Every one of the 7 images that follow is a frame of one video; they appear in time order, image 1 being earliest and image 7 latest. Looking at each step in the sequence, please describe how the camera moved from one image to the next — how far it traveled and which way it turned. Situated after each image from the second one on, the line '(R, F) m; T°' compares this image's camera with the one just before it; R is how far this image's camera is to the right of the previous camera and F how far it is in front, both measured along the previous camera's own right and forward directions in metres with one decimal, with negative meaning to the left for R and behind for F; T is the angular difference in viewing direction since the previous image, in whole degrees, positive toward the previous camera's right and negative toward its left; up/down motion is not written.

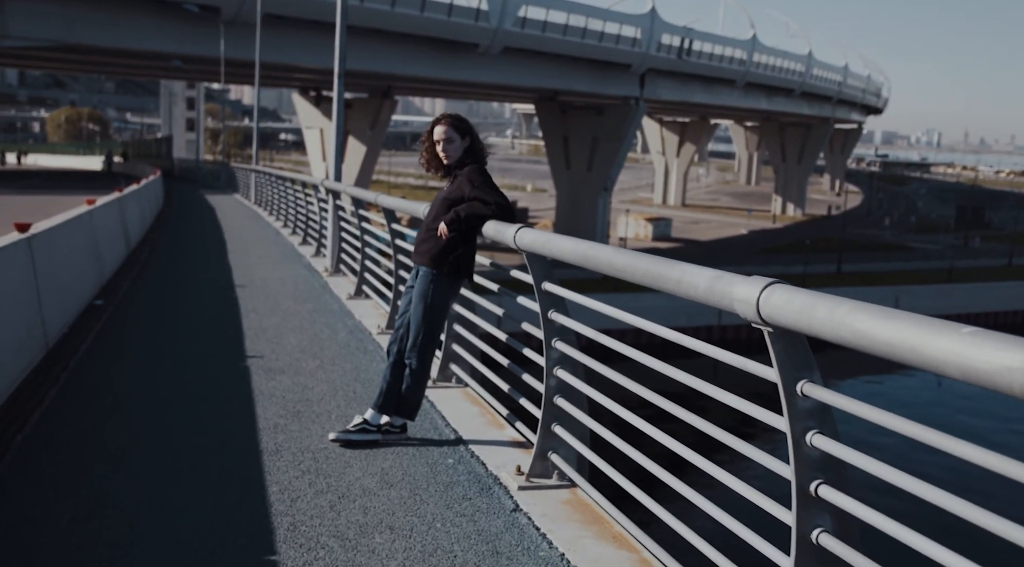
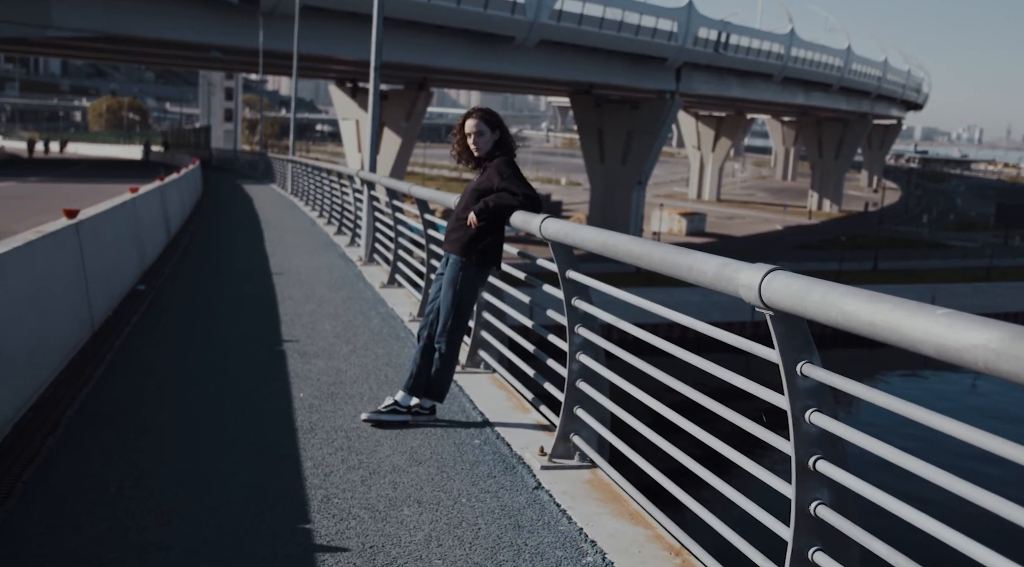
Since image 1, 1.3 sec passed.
(0.0, -0.2) m; -2°
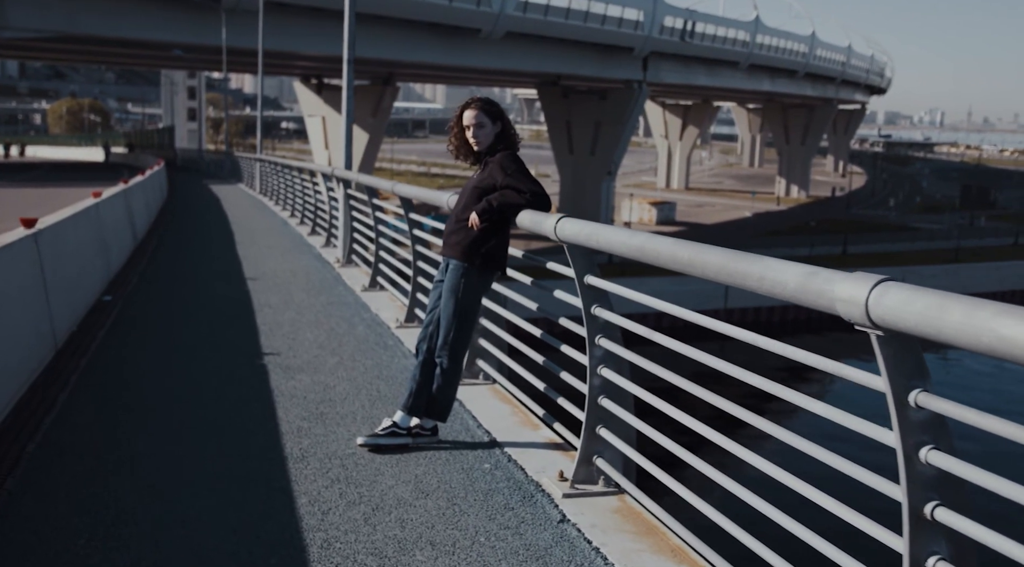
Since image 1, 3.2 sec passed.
(-0.2, +0.5) m; +2°
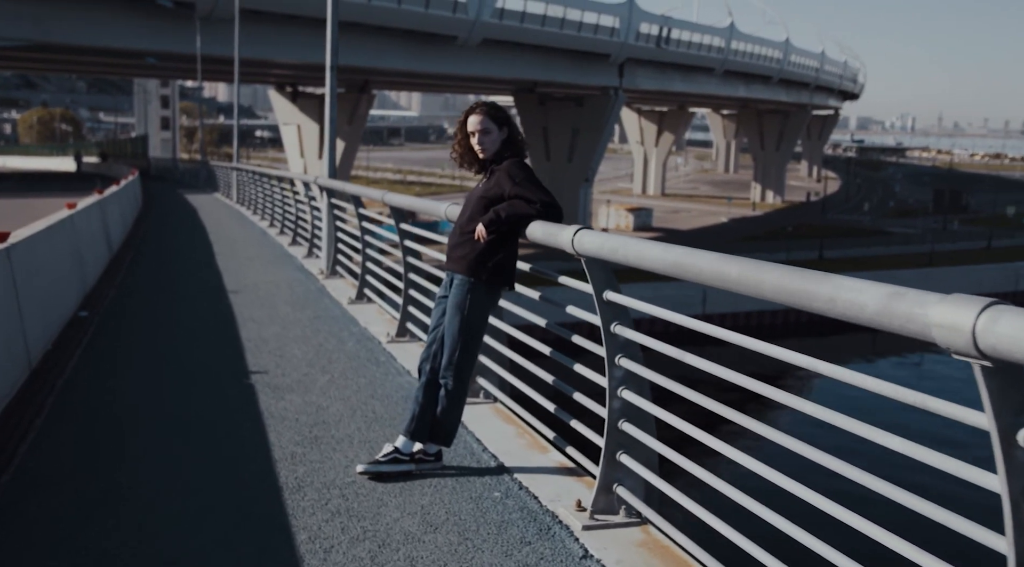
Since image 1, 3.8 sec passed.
(-0.2, +0.3) m; +1°
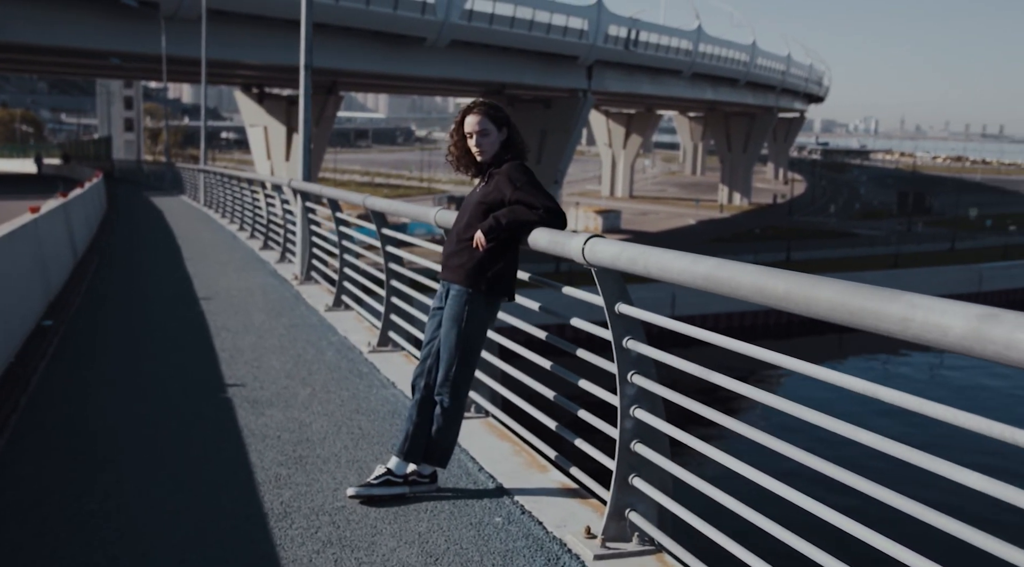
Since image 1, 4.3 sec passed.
(-0.1, +0.3) m; +2°
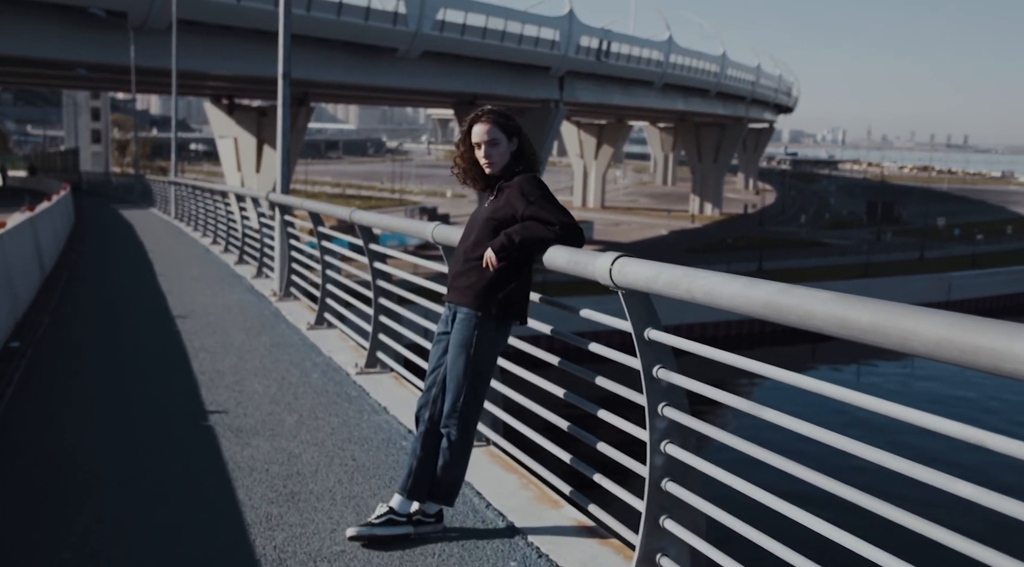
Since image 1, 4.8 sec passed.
(-0.2, +0.3) m; +2°
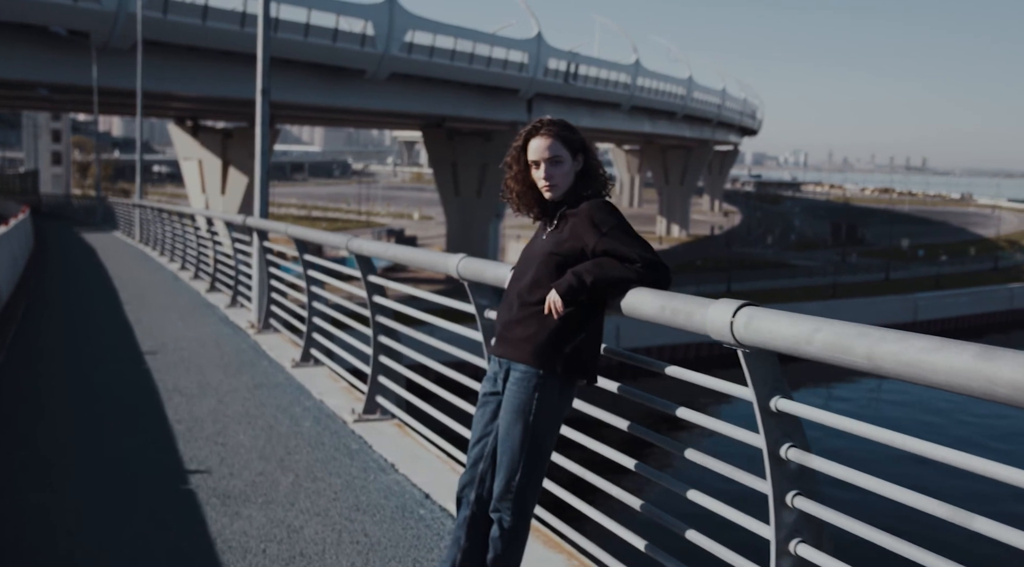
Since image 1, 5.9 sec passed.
(-0.4, +0.8) m; +2°
